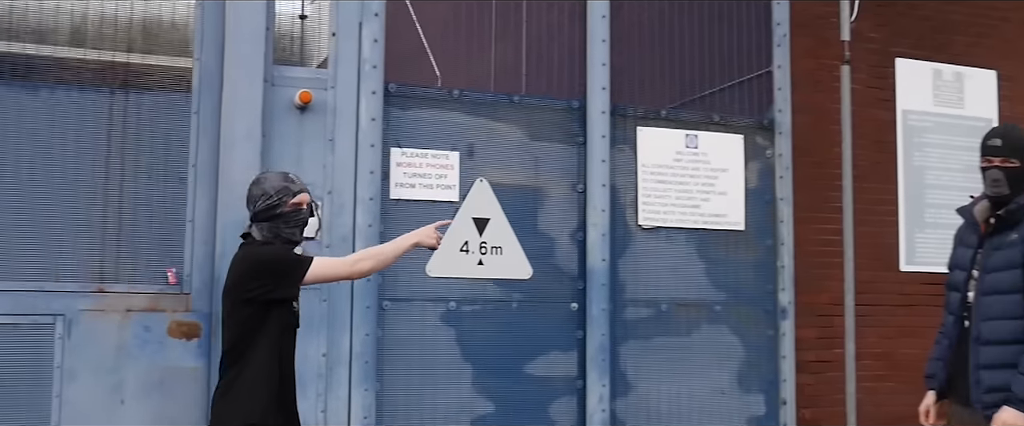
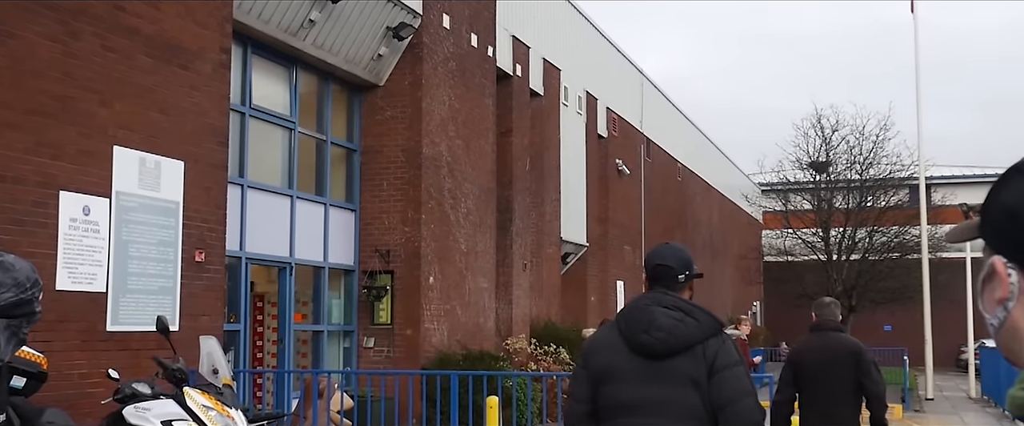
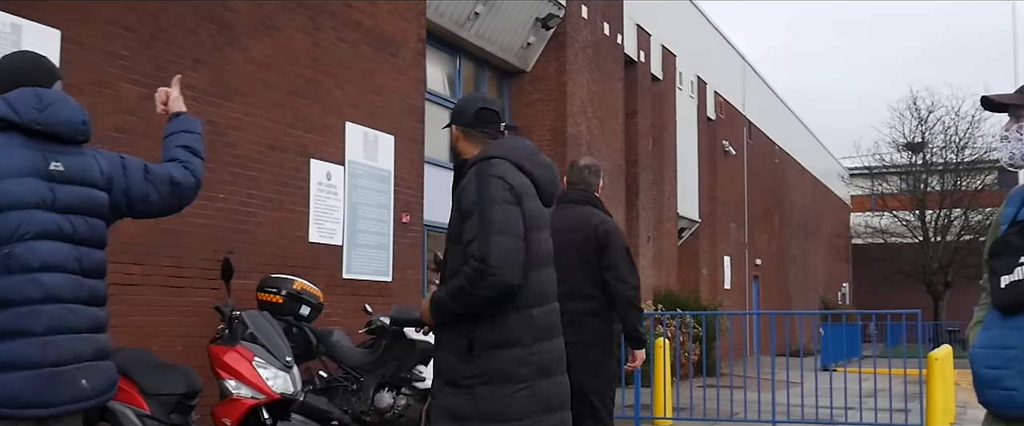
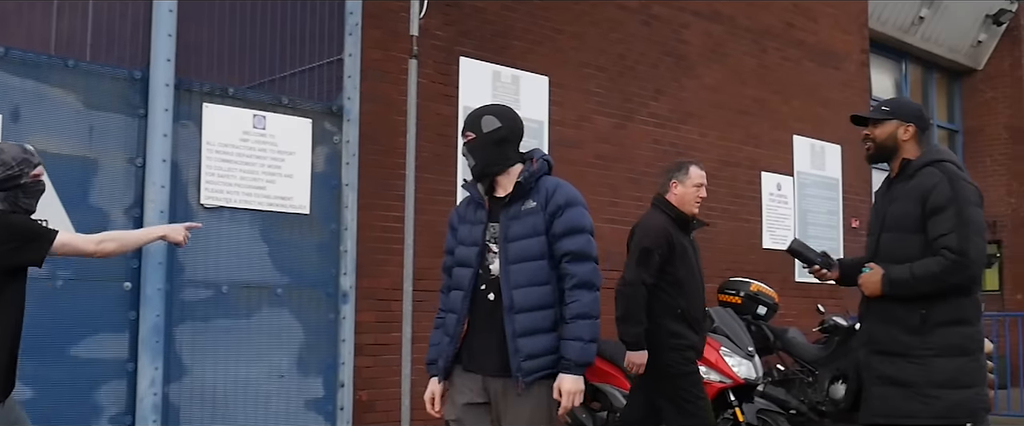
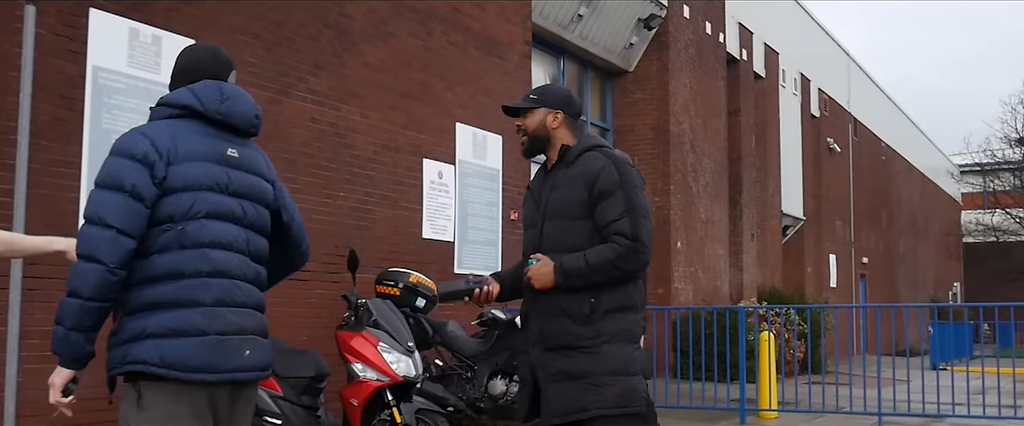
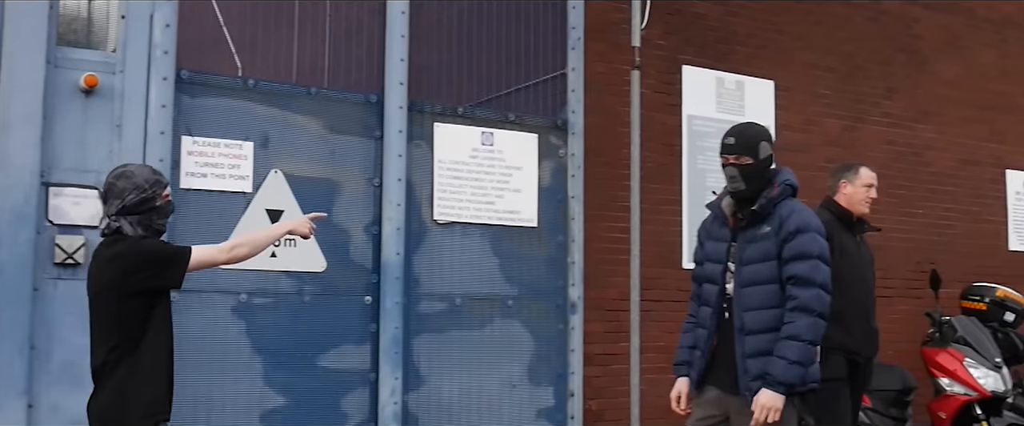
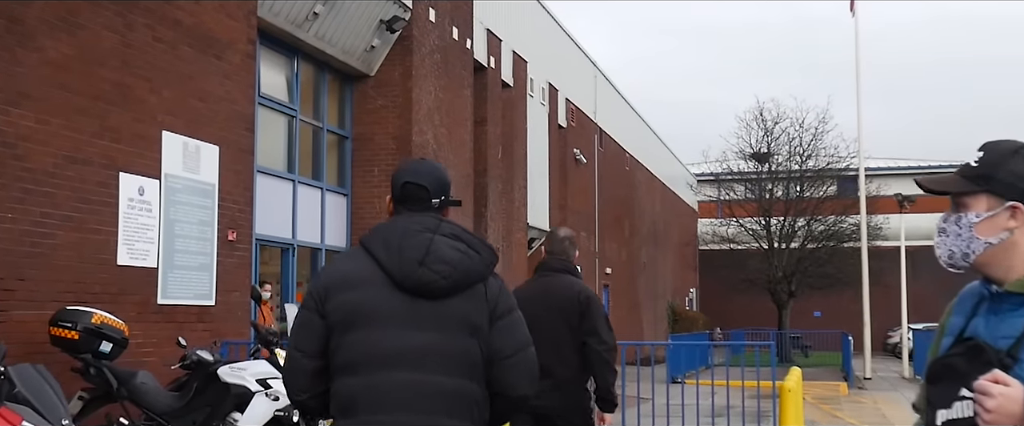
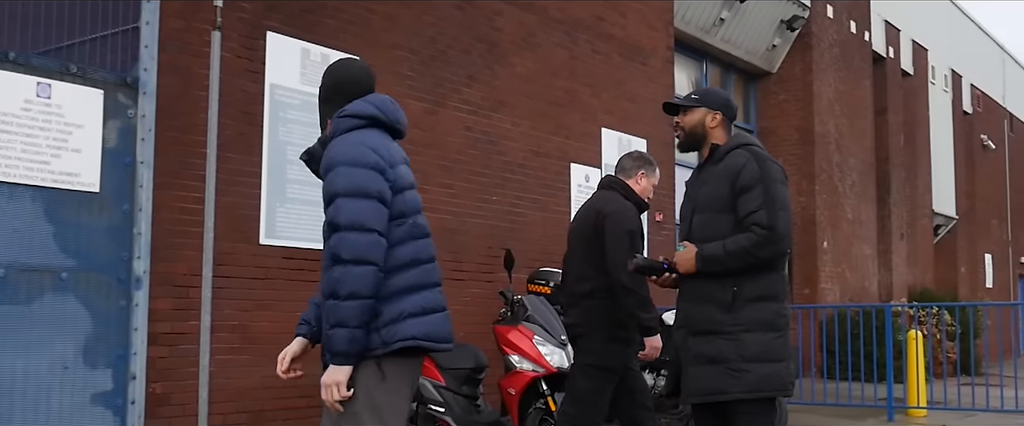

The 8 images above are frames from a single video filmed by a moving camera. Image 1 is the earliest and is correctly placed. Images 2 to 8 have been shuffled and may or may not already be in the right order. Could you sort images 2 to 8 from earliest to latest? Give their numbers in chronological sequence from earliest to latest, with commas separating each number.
6, 4, 8, 5, 3, 7, 2
